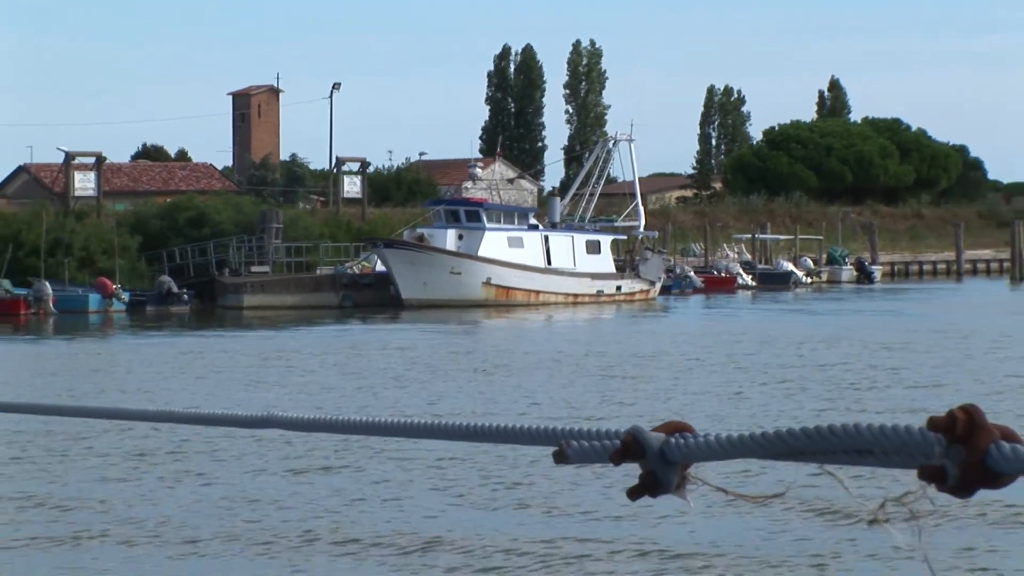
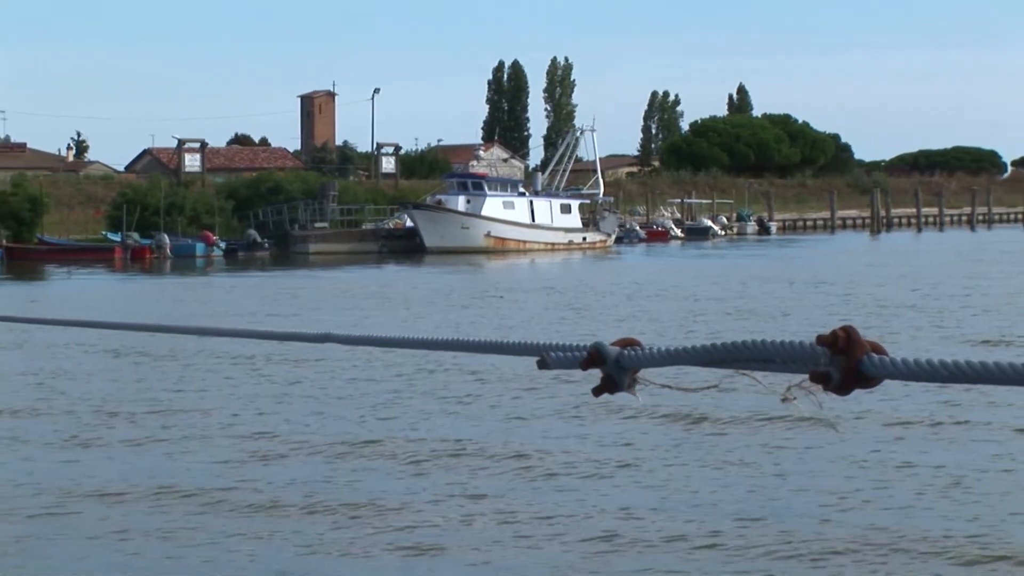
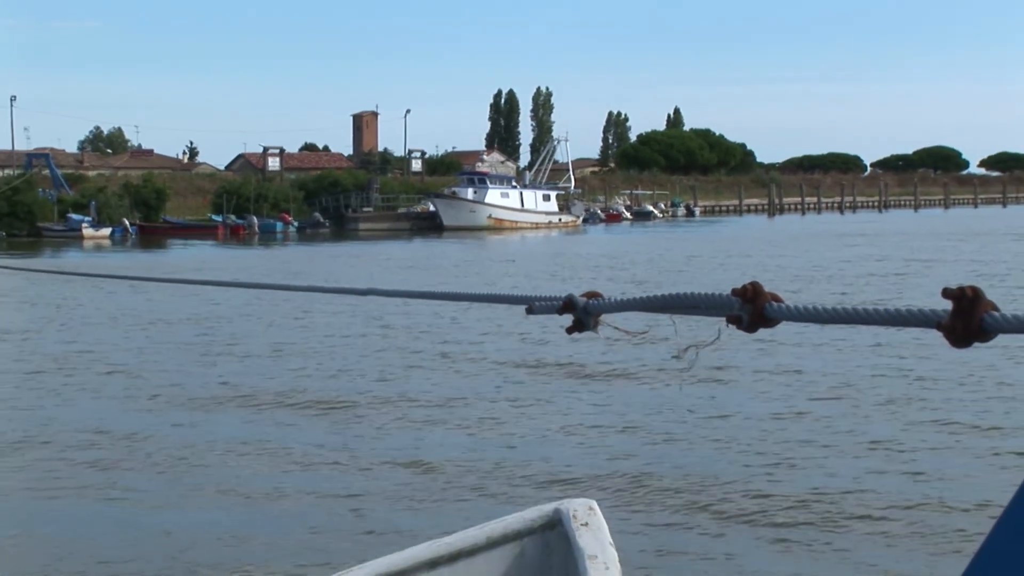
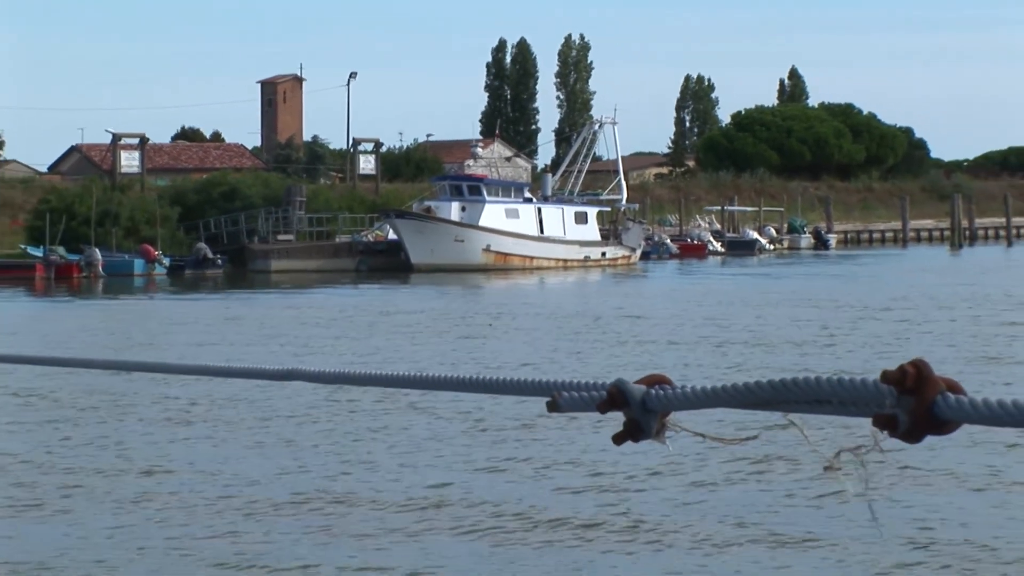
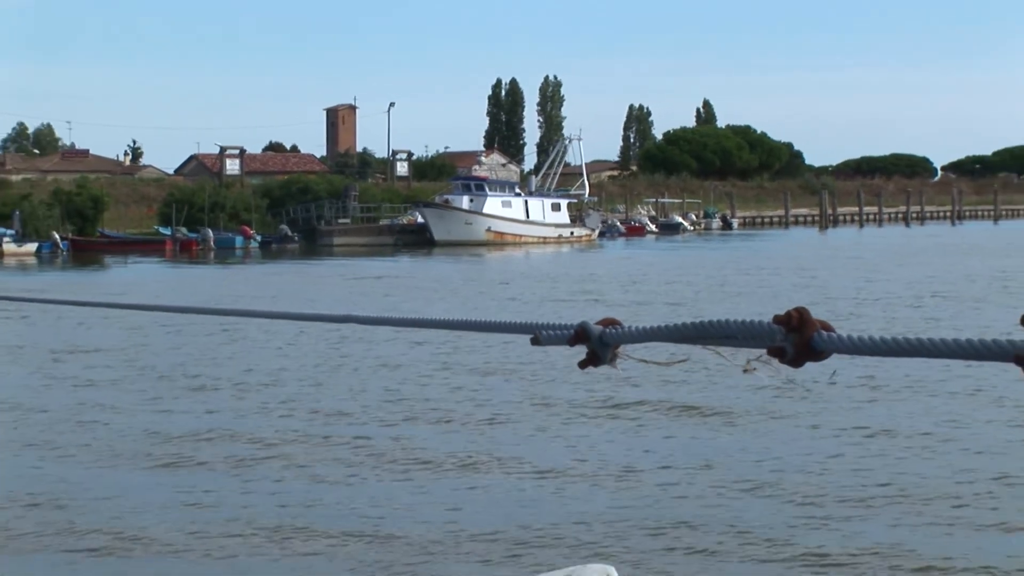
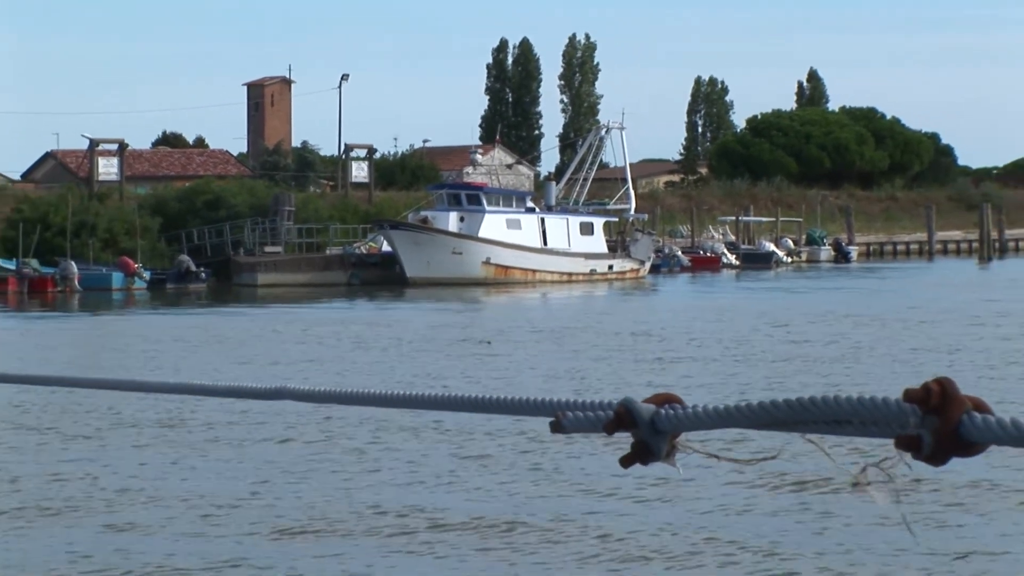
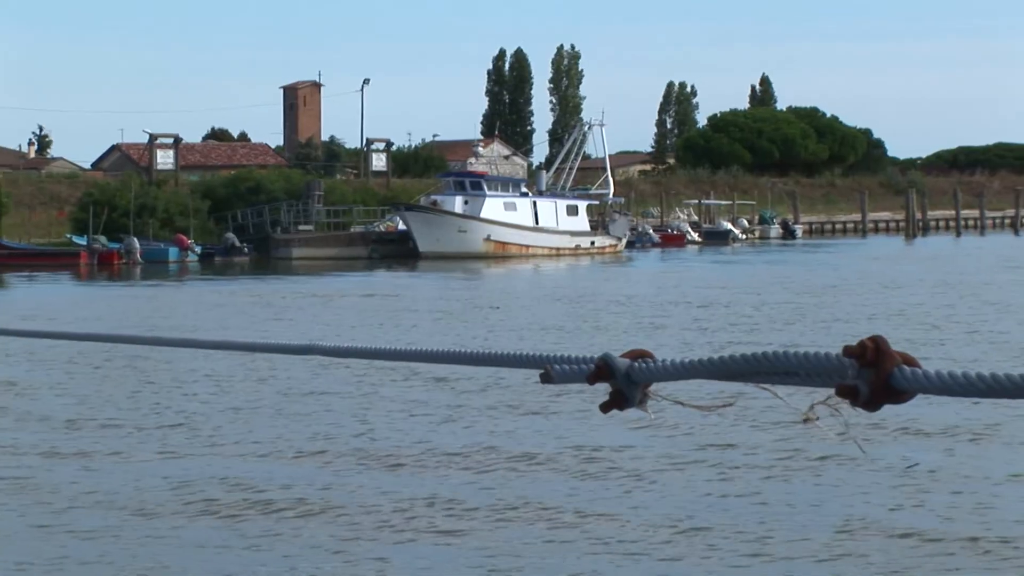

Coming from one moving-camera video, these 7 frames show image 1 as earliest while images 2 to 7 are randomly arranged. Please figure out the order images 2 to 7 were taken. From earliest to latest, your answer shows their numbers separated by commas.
6, 4, 7, 2, 5, 3
